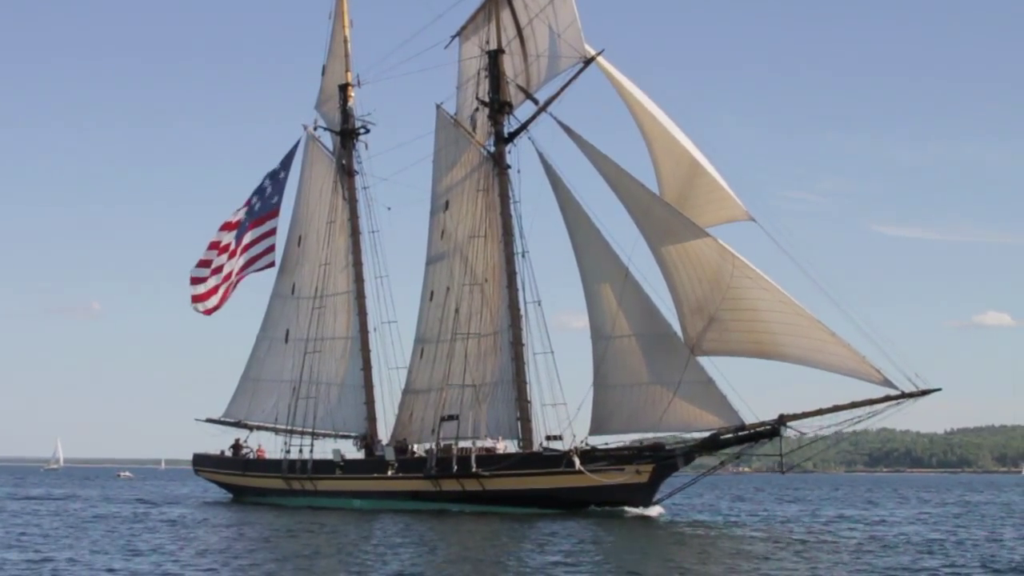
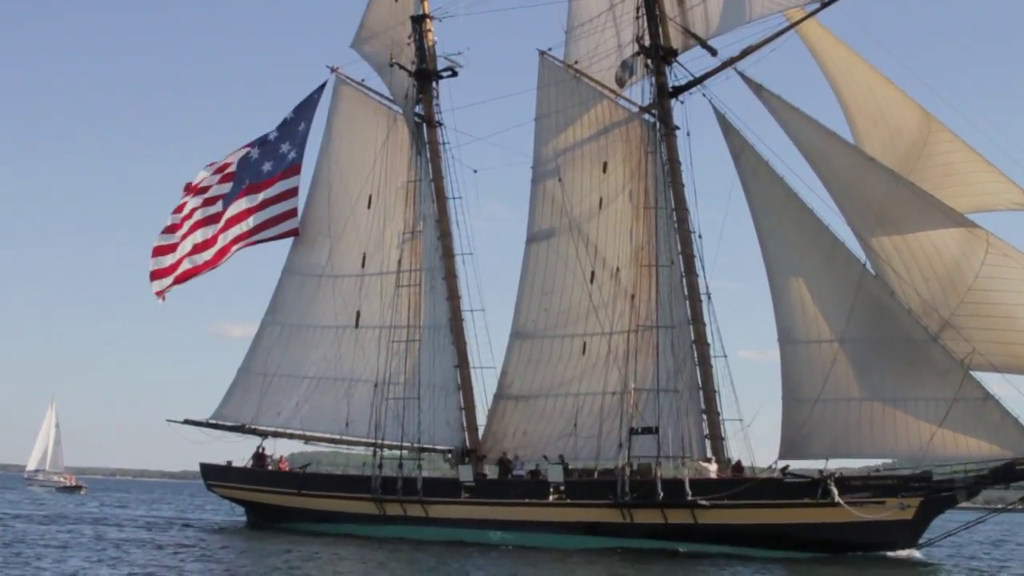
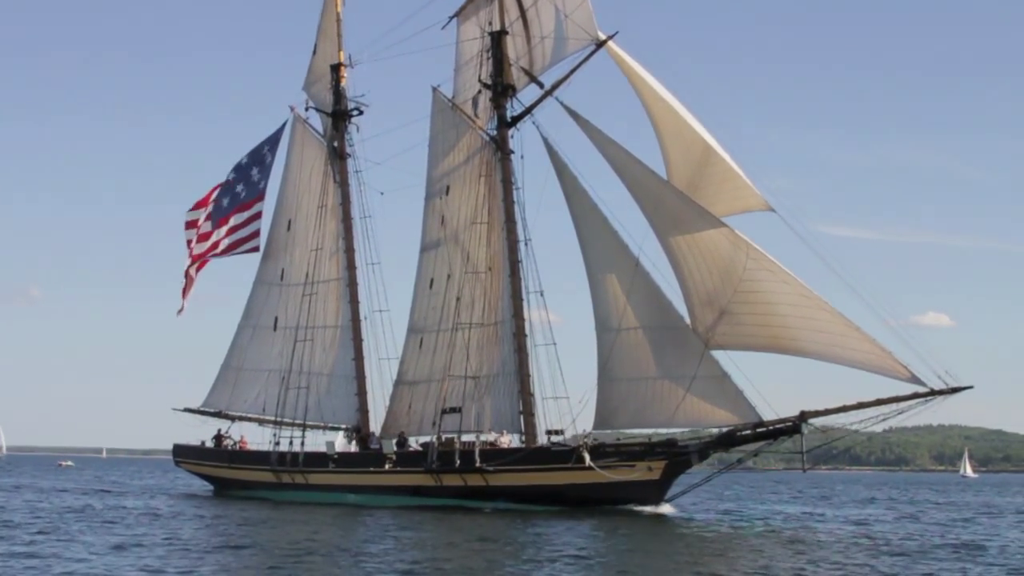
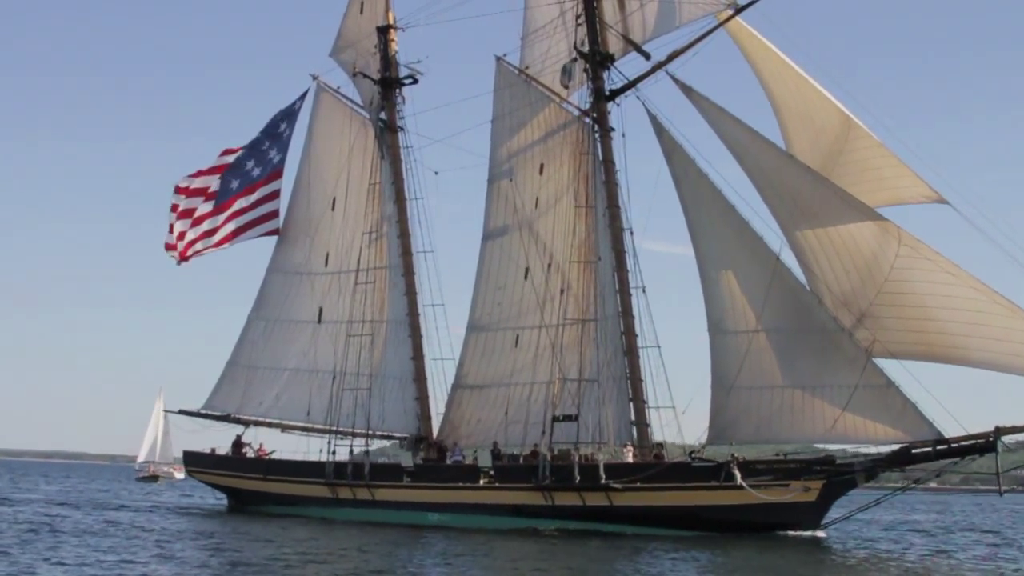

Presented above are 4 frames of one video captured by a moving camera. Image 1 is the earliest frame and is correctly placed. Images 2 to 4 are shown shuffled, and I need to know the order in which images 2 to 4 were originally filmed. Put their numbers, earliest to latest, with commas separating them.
3, 4, 2
